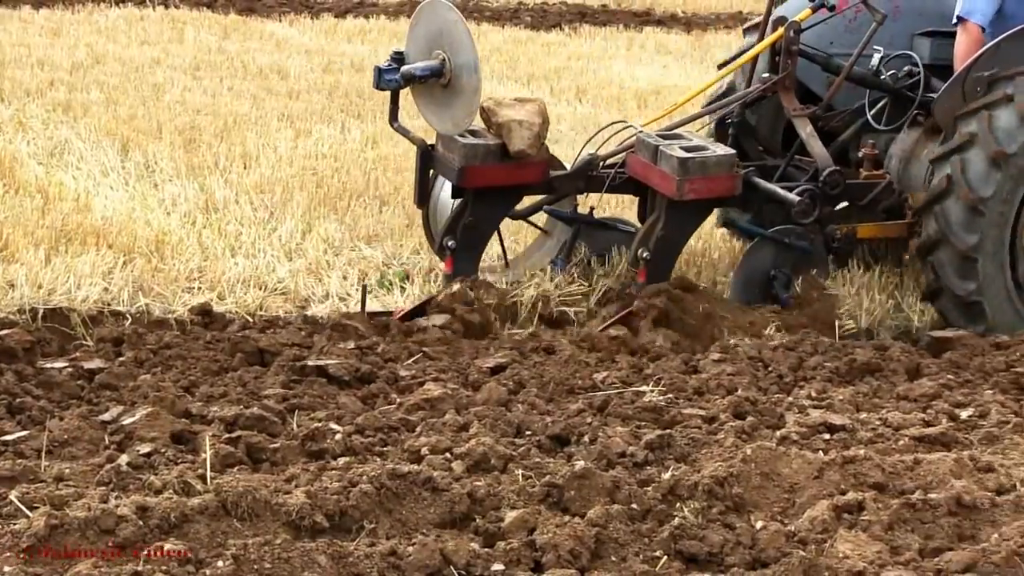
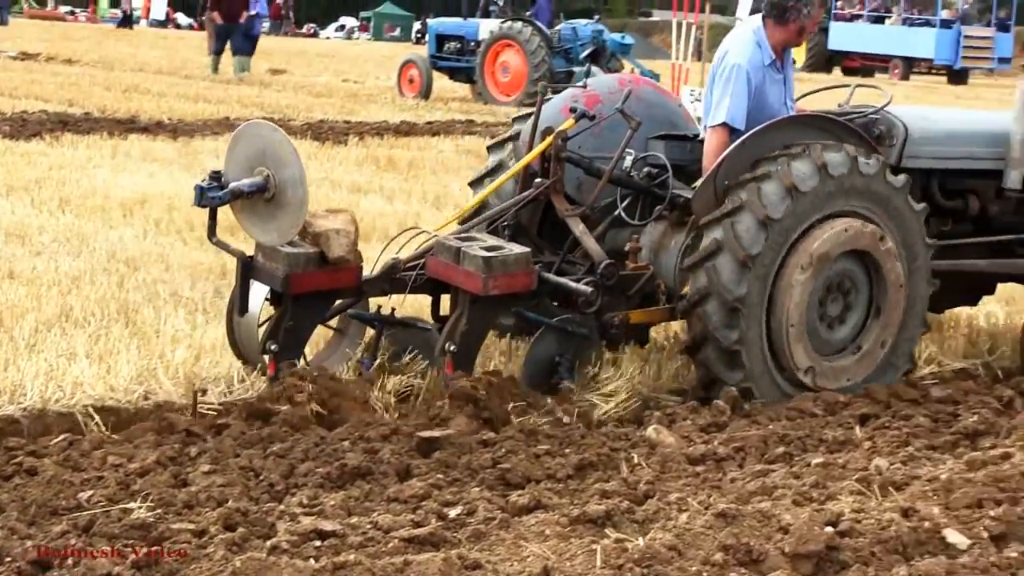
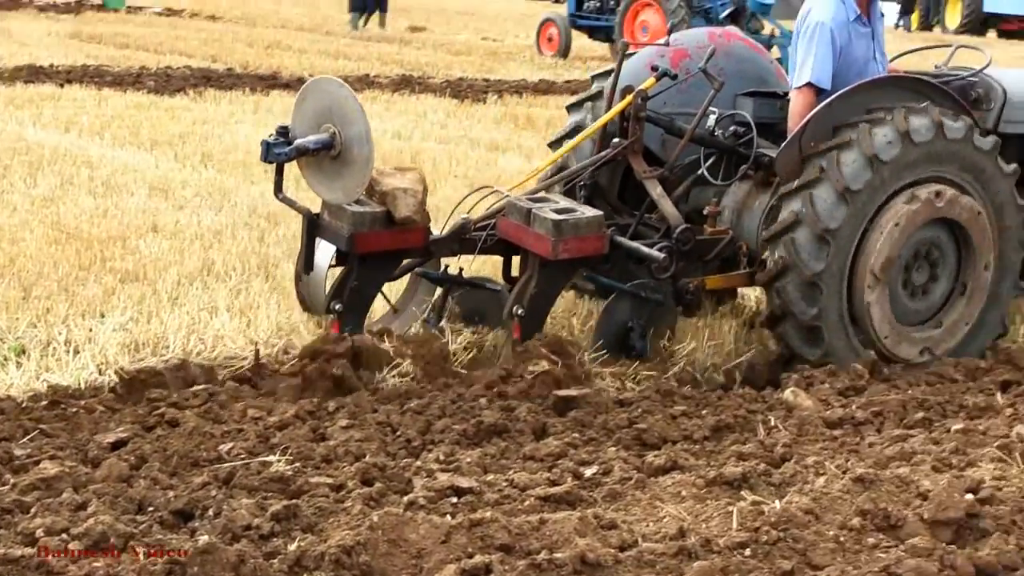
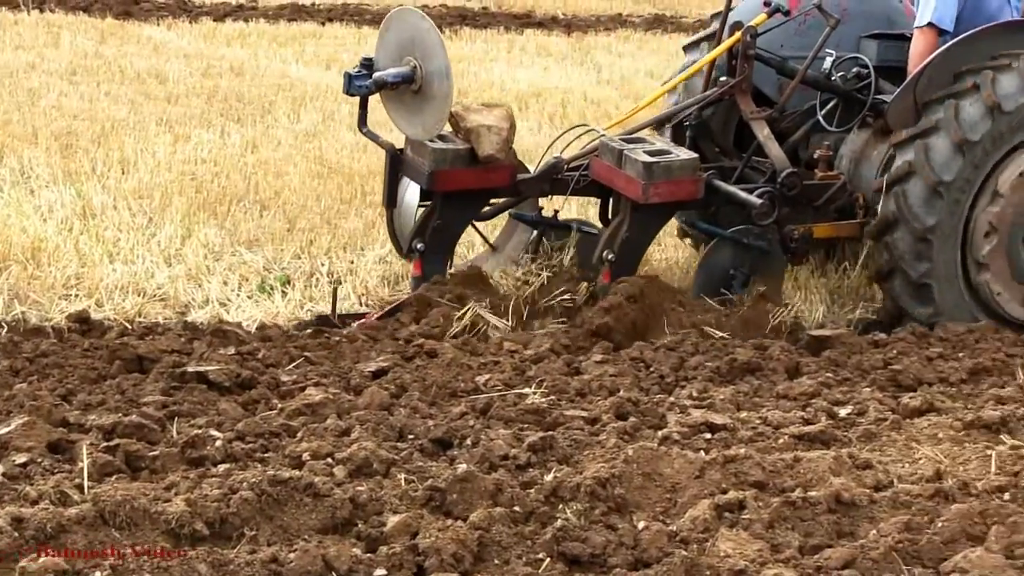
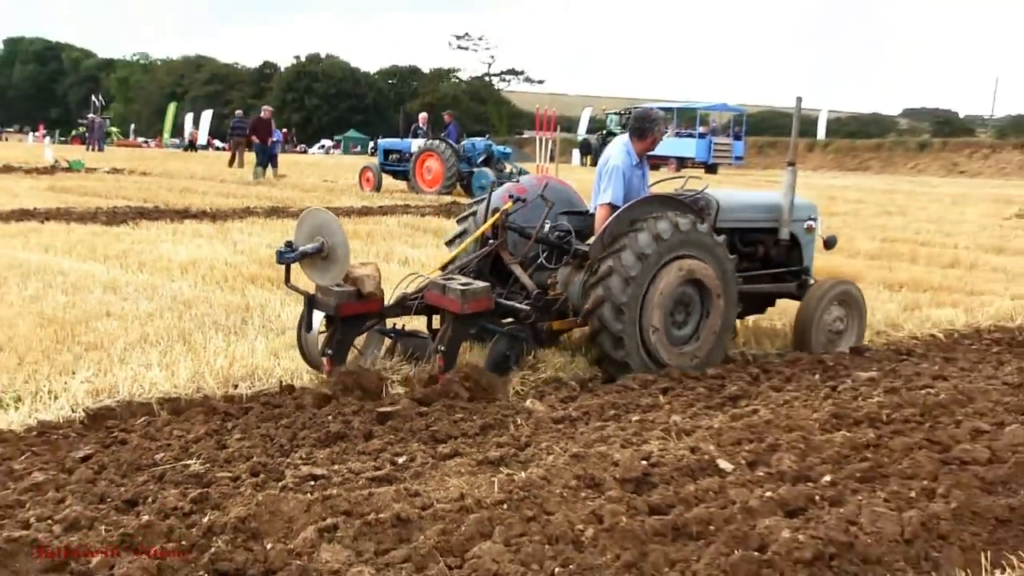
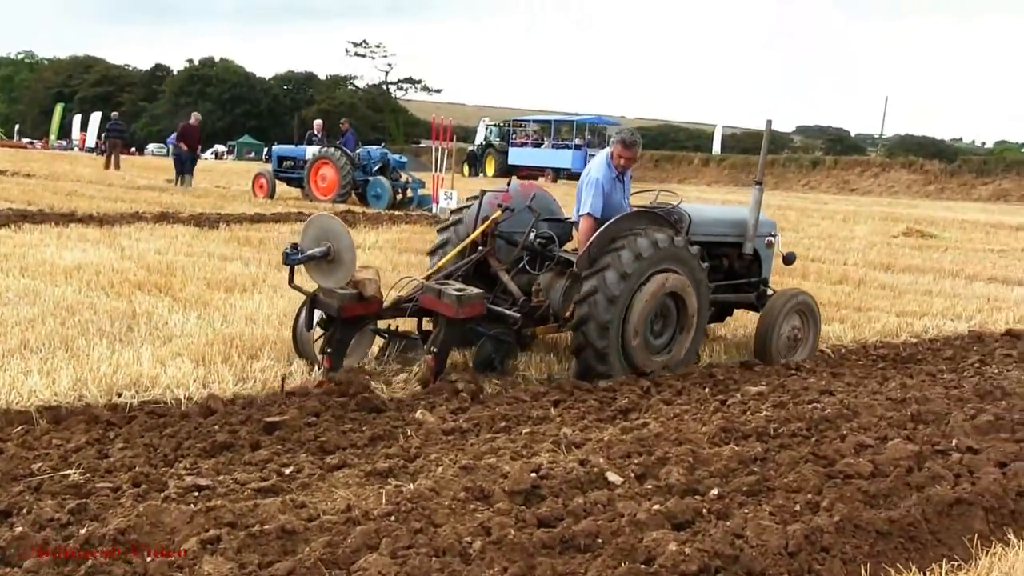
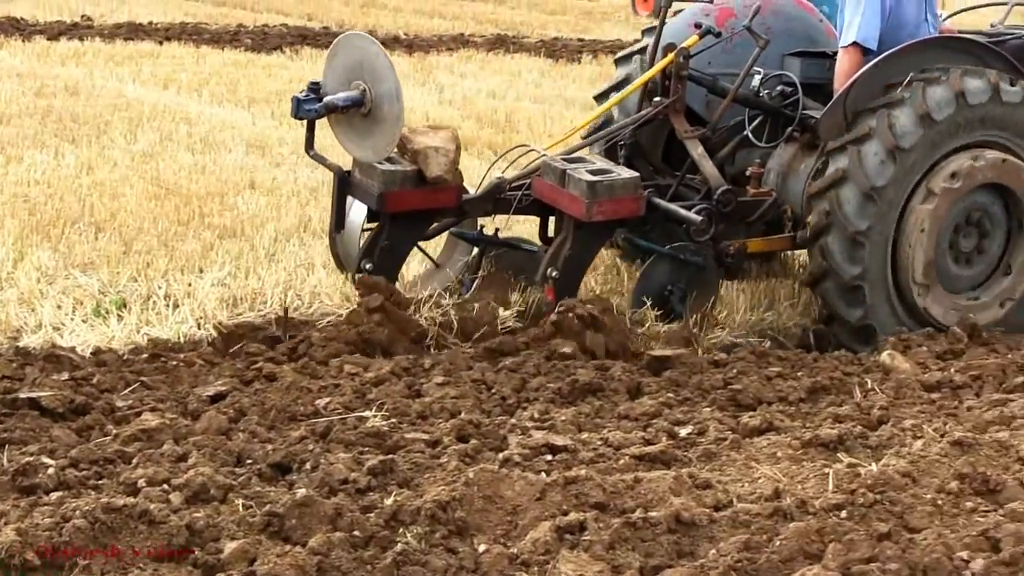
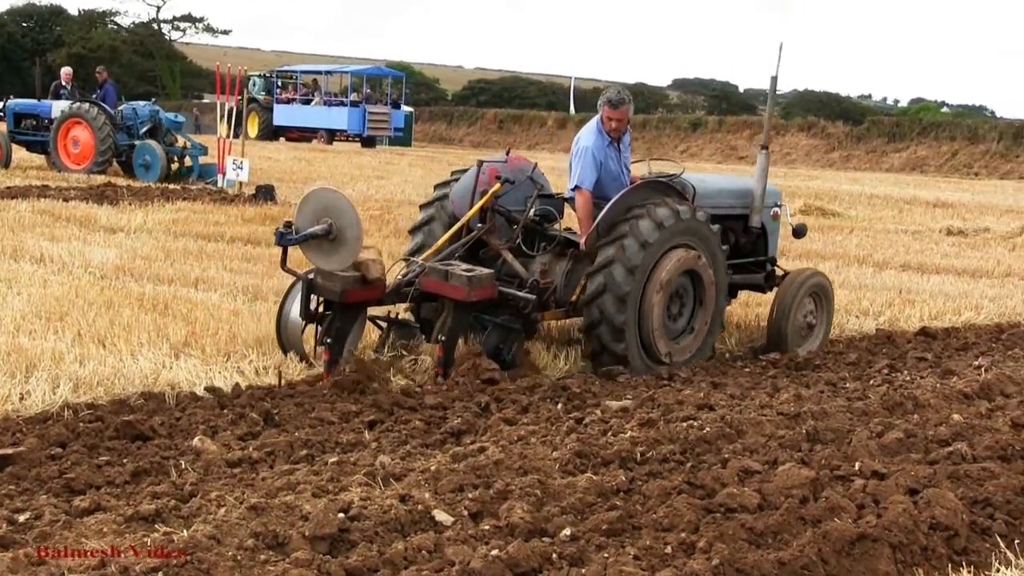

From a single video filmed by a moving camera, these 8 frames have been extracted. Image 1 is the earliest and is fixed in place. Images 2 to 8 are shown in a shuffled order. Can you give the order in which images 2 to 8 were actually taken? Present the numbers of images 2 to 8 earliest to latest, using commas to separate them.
4, 7, 3, 2, 5, 6, 8
